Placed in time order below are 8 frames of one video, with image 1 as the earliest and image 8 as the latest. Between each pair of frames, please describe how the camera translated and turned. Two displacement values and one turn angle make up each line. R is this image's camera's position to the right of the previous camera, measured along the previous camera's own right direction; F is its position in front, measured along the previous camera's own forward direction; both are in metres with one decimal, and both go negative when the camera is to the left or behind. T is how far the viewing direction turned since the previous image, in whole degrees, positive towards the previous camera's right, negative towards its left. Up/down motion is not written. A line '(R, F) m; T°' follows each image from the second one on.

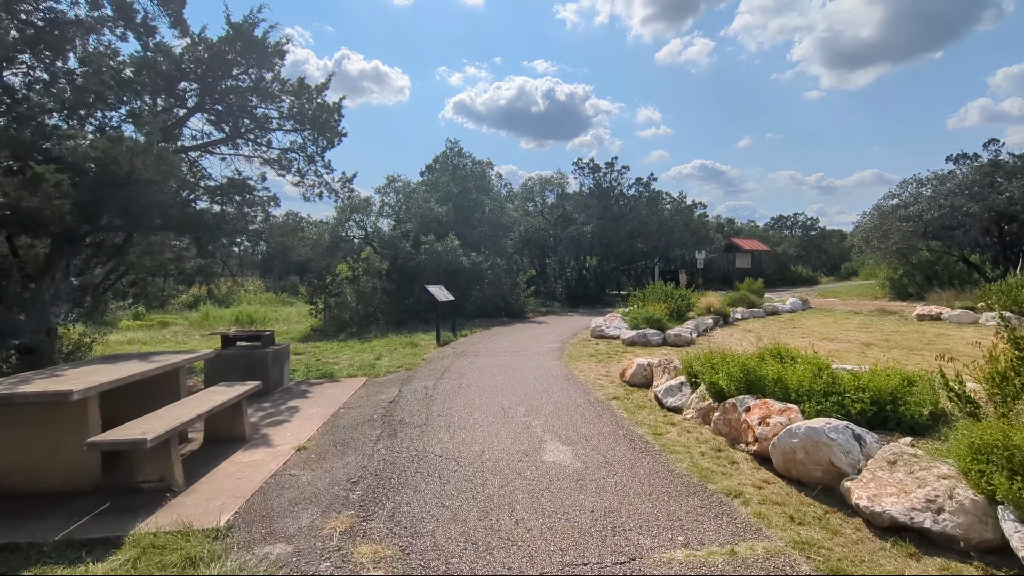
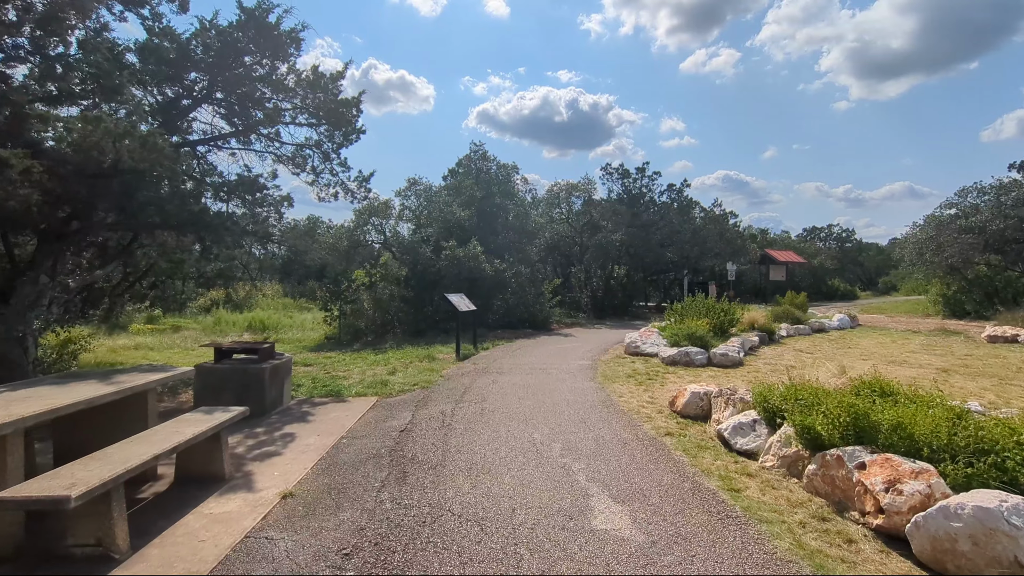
(-0.2, +1.0) m; -2°
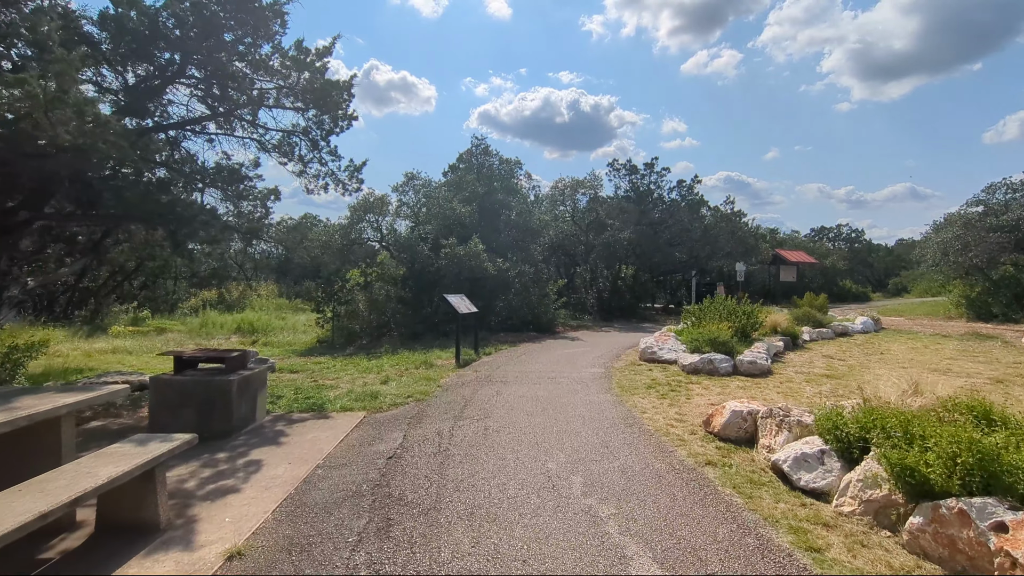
(-0.1, +1.0) m; 0°
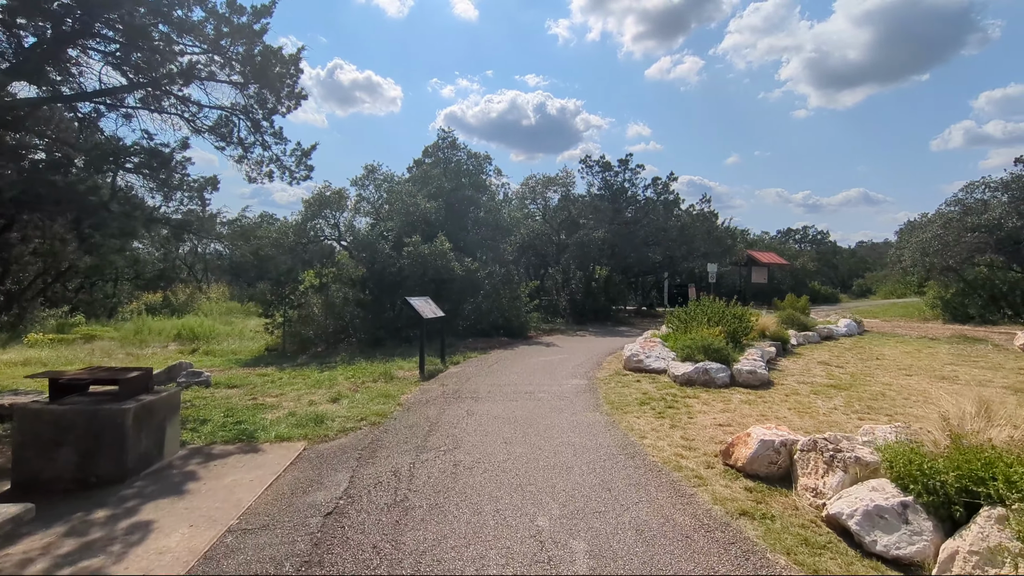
(-0.1, +1.1) m; +3°
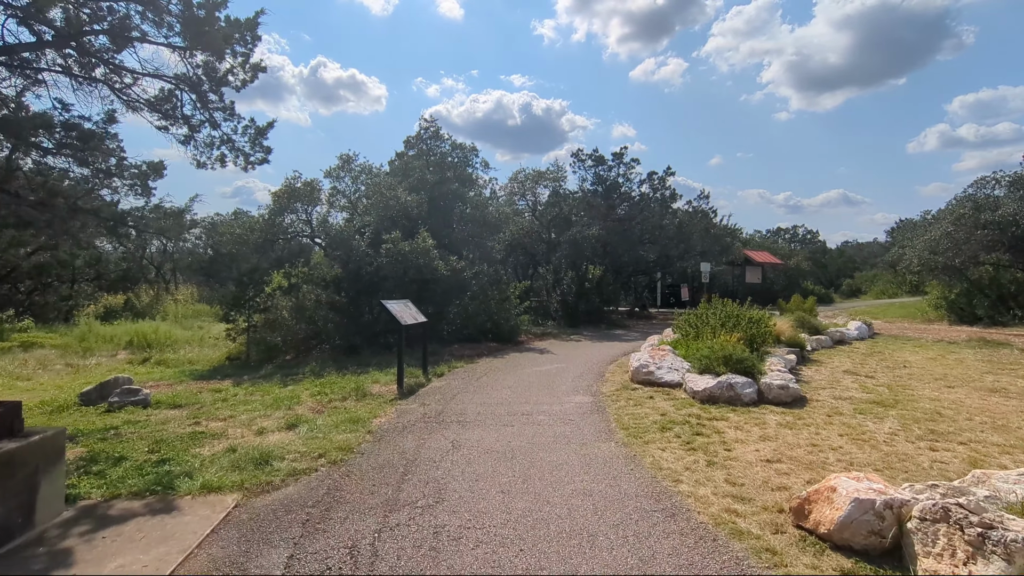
(-0.1, +1.2) m; +1°
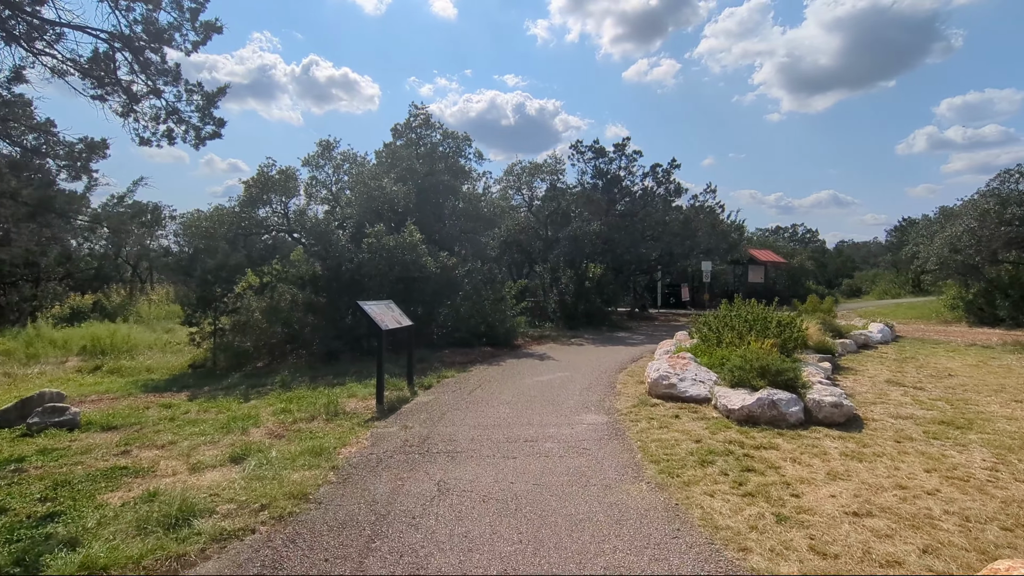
(-0.1, +1.2) m; +1°
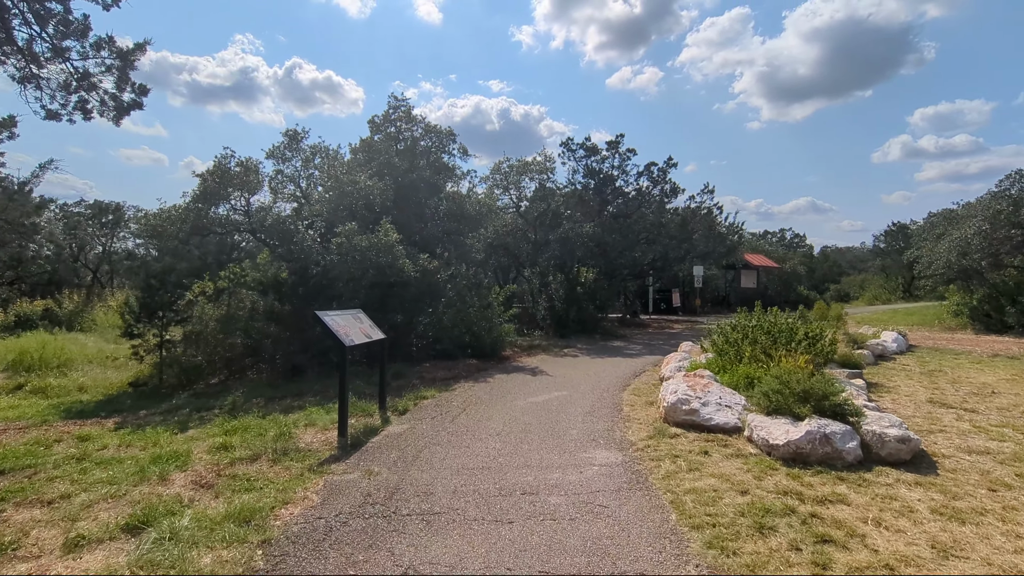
(-0.1, +1.2) m; +2°
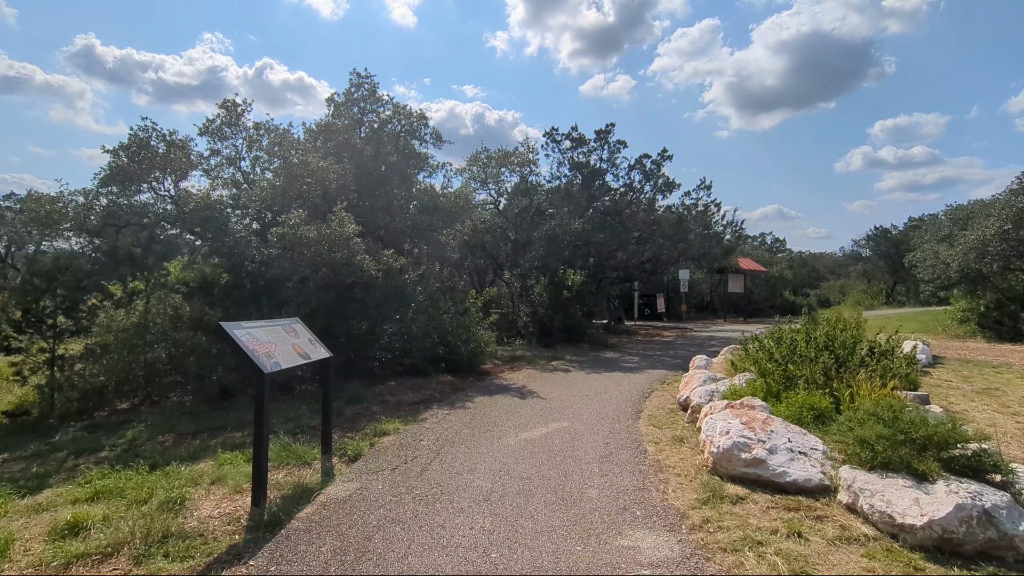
(-0.2, +1.8) m; +3°
